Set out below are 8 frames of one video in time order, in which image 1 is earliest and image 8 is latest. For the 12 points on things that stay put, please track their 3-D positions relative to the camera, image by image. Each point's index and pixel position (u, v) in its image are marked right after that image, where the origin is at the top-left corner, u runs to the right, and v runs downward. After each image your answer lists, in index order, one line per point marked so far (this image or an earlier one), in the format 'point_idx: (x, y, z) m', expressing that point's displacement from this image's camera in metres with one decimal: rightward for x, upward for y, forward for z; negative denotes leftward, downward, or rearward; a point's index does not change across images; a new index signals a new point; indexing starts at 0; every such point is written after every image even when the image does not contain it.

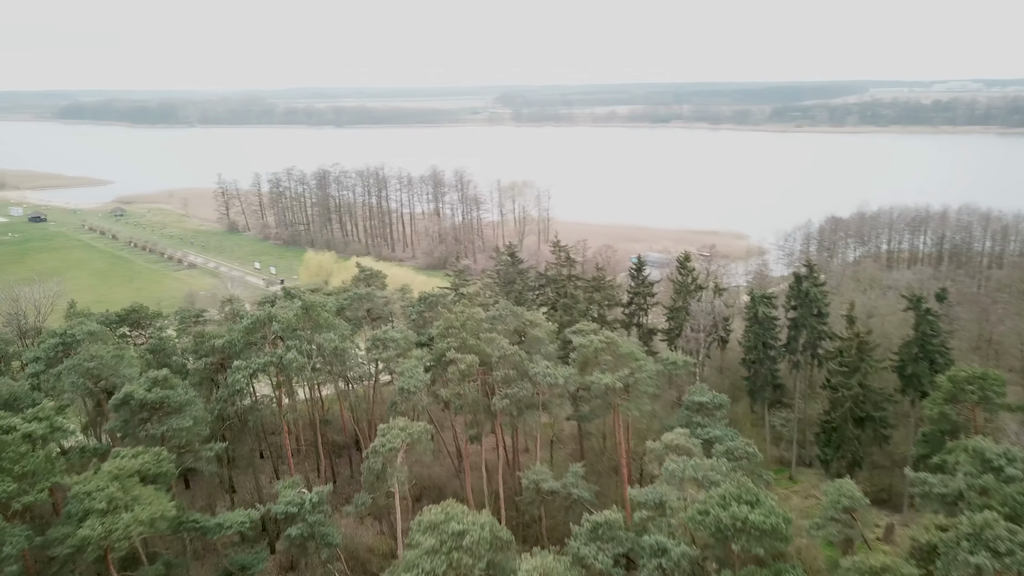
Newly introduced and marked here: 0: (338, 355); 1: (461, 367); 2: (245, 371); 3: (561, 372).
0: (-4.0, -1.6, +18.6) m
1: (-1.1, -1.7, +16.9) m
2: (-5.6, -1.8, +17.1) m
3: (+1.1, -1.8, +17.4) m
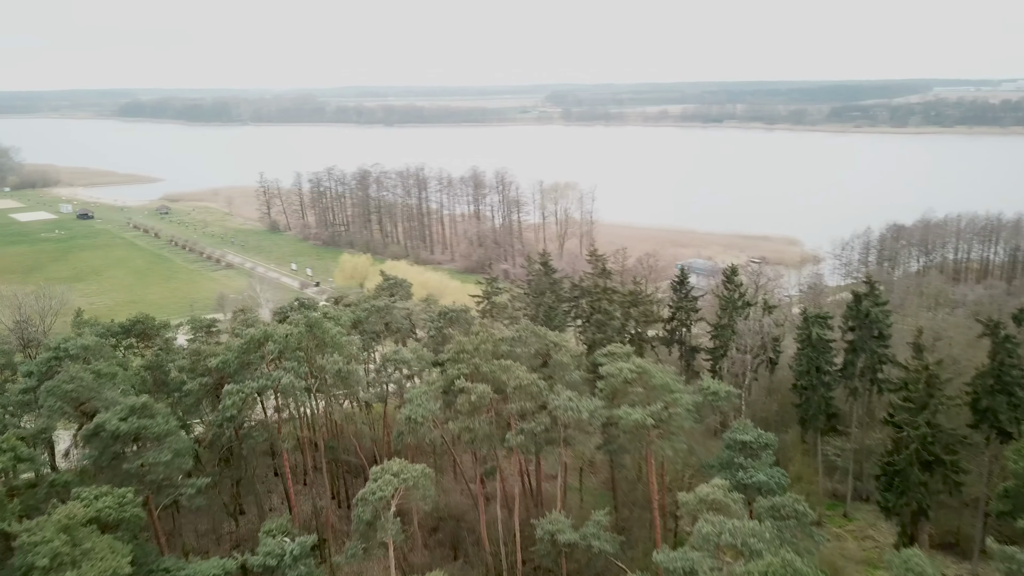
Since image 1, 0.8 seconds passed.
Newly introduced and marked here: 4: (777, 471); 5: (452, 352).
0: (-3.6, -1.9, +17.0) m
1: (-0.8, -2.1, +15.2) m
2: (-5.3, -2.1, +15.6) m
3: (+1.4, -2.2, +15.5) m
4: (+5.2, -3.6, +16.1) m
5: (-1.3, -1.4, +16.6) m
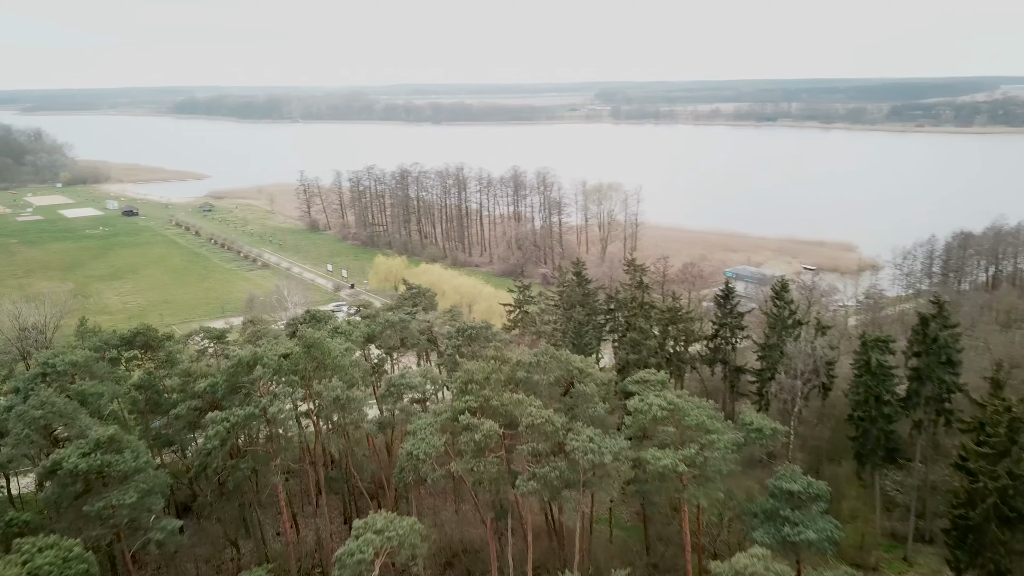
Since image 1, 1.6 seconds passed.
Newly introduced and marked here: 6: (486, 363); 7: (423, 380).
0: (-3.2, -2.2, +15.4) m
1: (-0.6, -2.5, +13.4) m
2: (-5.0, -2.4, +14.1) m
3: (+1.6, -2.7, +13.7) m
4: (+5.5, -4.1, +14.0) m
5: (-1.0, -1.8, +14.9) m
6: (-0.5, -1.5, +16.0) m
7: (-1.8, -1.9, +16.6) m
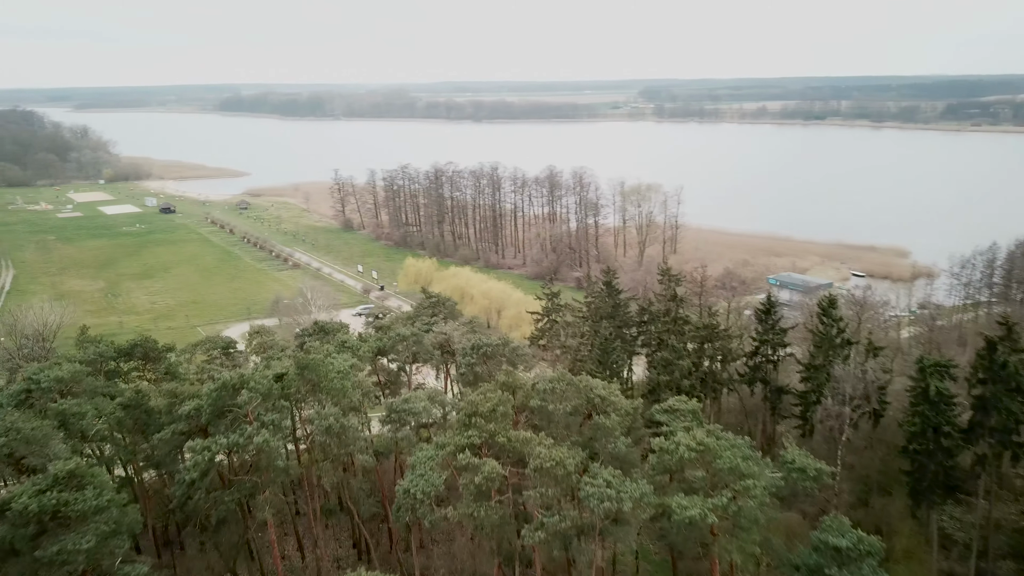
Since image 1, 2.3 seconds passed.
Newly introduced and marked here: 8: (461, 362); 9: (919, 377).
0: (-3.0, -2.5, +14.0) m
1: (-0.5, -2.8, +11.9) m
2: (-4.9, -2.7, +12.8) m
3: (+1.7, -3.0, +12.0) m
4: (+5.5, -4.5, +12.1) m
5: (-0.8, -2.1, +13.4) m
6: (-0.3, -1.8, +14.5) m
7: (-1.6, -2.2, +15.1) m
8: (-1.2, -1.7, +18.6) m
9: (+9.6, -2.1, +19.0) m
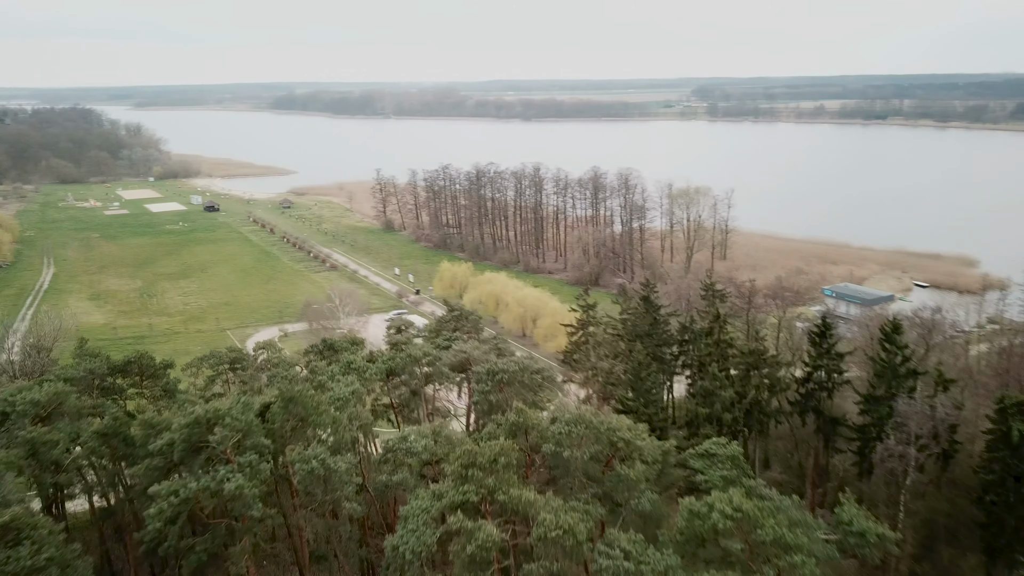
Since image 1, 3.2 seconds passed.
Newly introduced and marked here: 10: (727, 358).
0: (-2.9, -2.9, +12.4) m
1: (-0.5, -3.2, +10.1) m
2: (-4.8, -3.0, +11.3) m
3: (+1.7, -3.5, +10.1) m
4: (+5.5, -5.0, +10.0) m
5: (-0.7, -2.5, +11.6) m
6: (-0.2, -2.2, +12.7) m
7: (-1.4, -2.6, +13.4) m
8: (-0.8, -2.1, +16.9) m
9: (+10.0, -2.6, +16.6) m
10: (+5.1, -1.7, +19.2) m
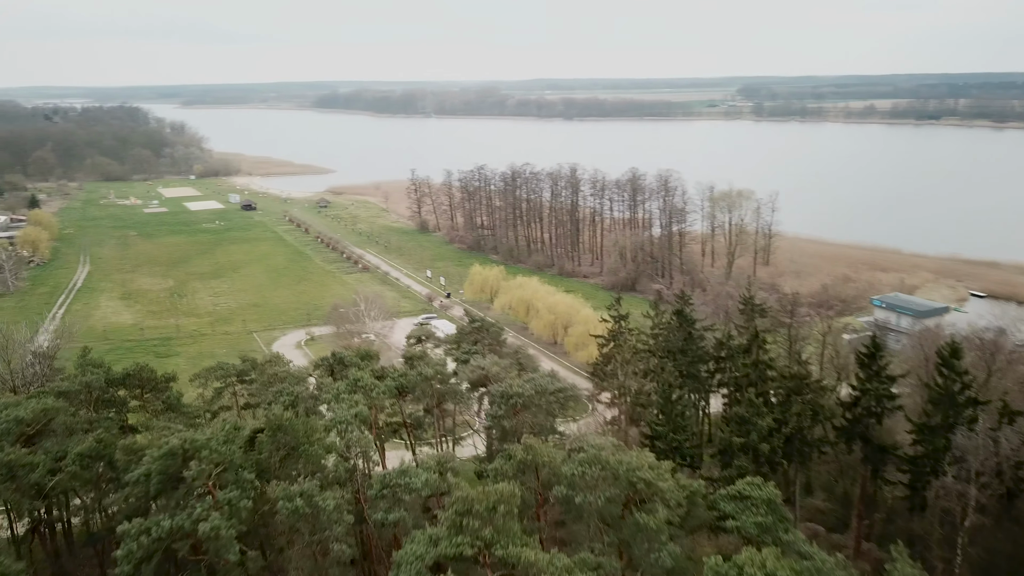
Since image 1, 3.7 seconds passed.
0: (-2.8, -3.2, +11.3) m
1: (-0.5, -3.5, +8.9) m
2: (-4.8, -3.3, +10.3) m
3: (+1.7, -3.8, +8.8) m
4: (+5.4, -5.4, +8.5) m
5: (-0.7, -2.8, +10.4) m
6: (0.0, -2.5, +11.4) m
7: (-1.2, -2.9, +12.2) m
8: (-0.4, -2.4, +15.6) m
9: (+10.3, -3.1, +14.8) m
10: (+5.5, -2.0, +17.7) m
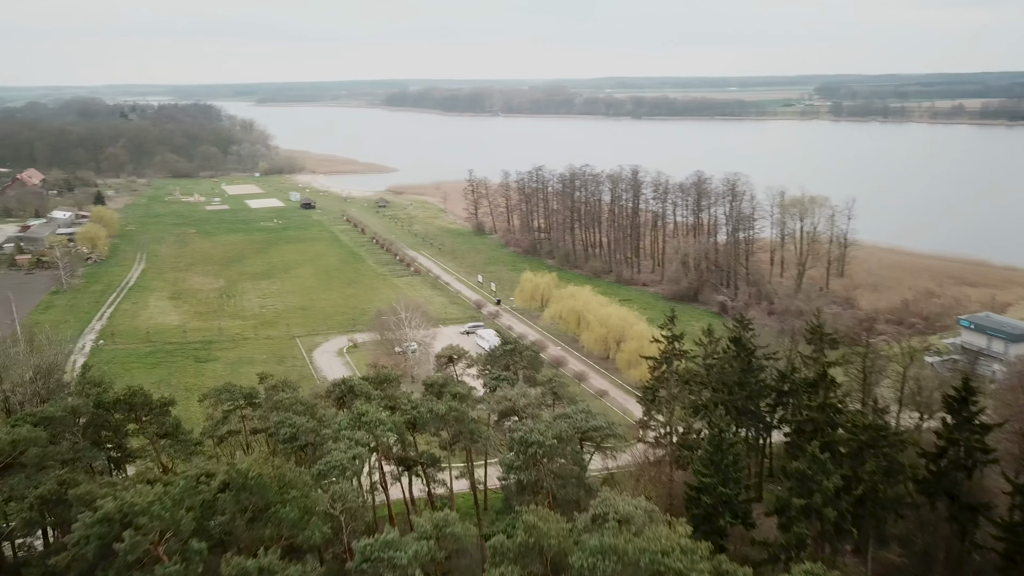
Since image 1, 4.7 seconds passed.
0: (-2.9, -3.6, +9.5) m
1: (-0.8, -4.0, +6.9) m
2: (-4.9, -3.7, +8.6) m
3: (+1.4, -4.3, +6.6) m
4: (+5.1, -6.0, +6.0) m
5: (-0.8, -3.3, +8.4) m
6: (-0.1, -3.0, +9.4) m
7: (-1.2, -3.3, +10.2) m
8: (-0.1, -2.9, +13.6) m
9: (+10.5, -3.8, +11.9) m
10: (+6.0, -2.6, +15.2) m
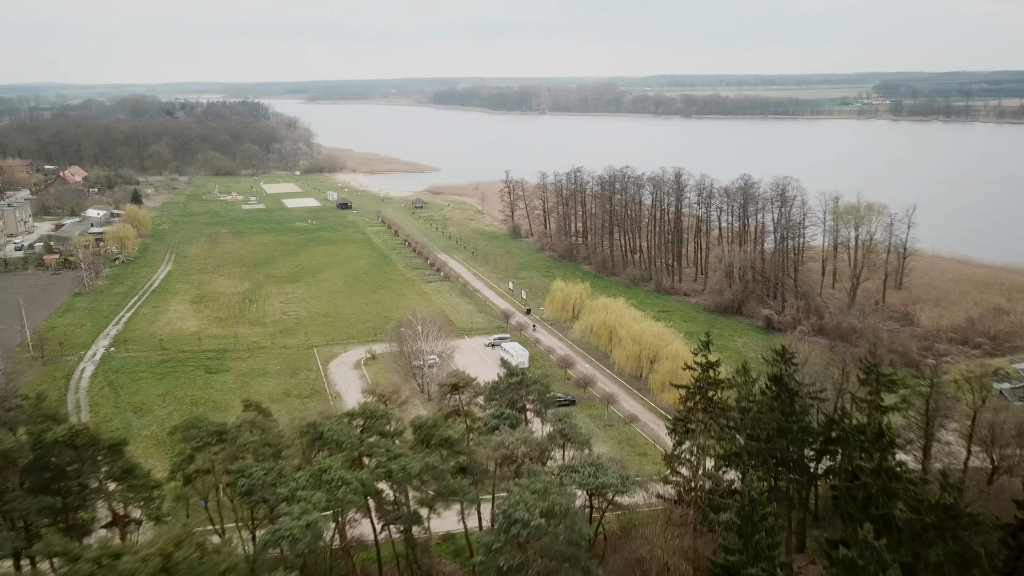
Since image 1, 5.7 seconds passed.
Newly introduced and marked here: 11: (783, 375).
0: (-3.3, -4.1, +7.4) m
1: (-1.4, -4.6, +4.7) m
2: (-5.5, -4.2, +6.6) m
3: (+0.7, -4.9, +4.2) m
4: (+4.4, -6.6, +3.4) m
5: (-1.3, -3.8, +6.2) m
6: (-0.6, -3.6, +7.1) m
7: (-1.6, -3.9, +8.0) m
8: (-0.3, -3.4, +11.3) m
9: (+10.1, -4.5, +9.1) m
10: (+5.9, -3.3, +12.5) m
11: (+5.6, -1.7, +16.7) m
